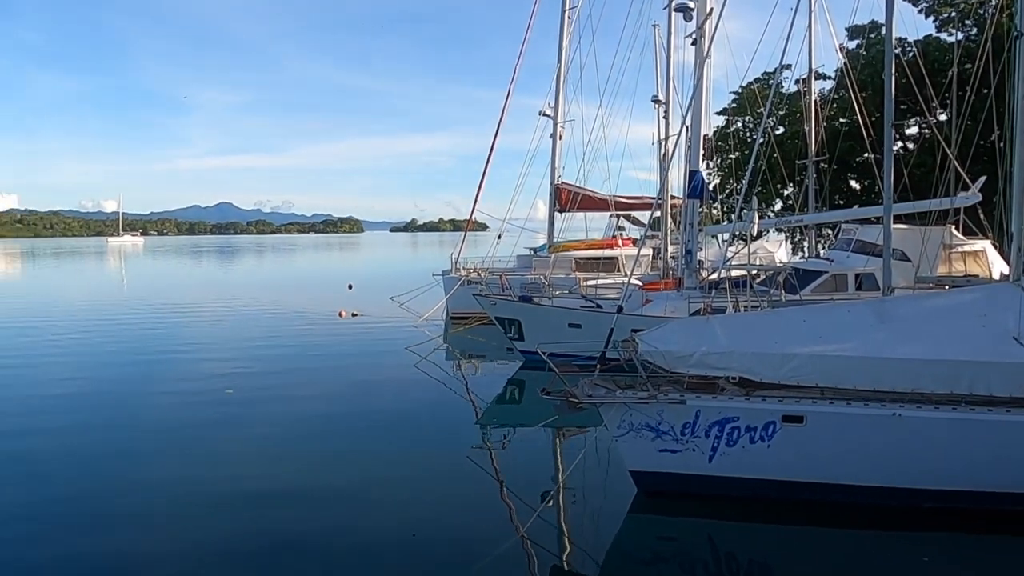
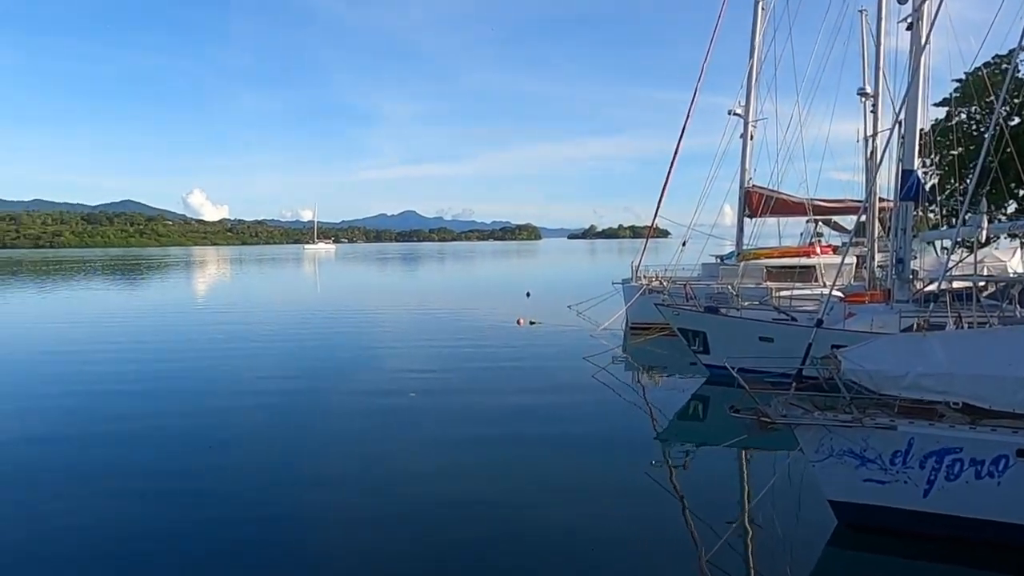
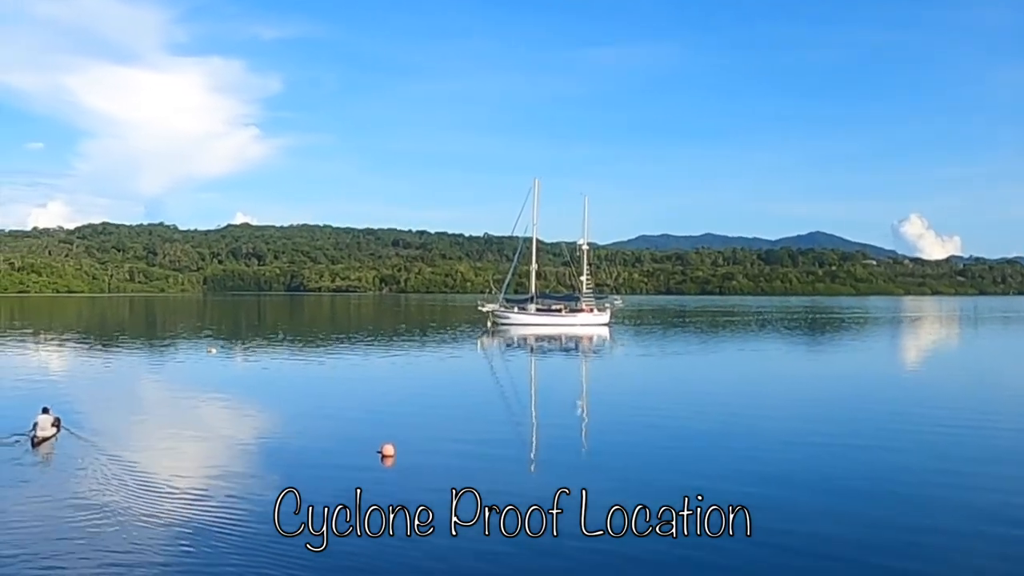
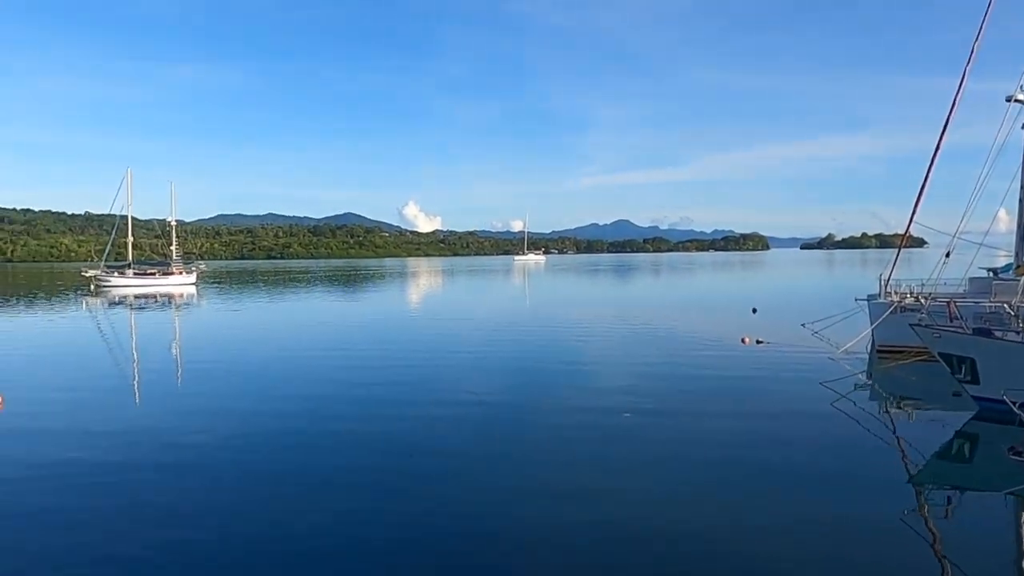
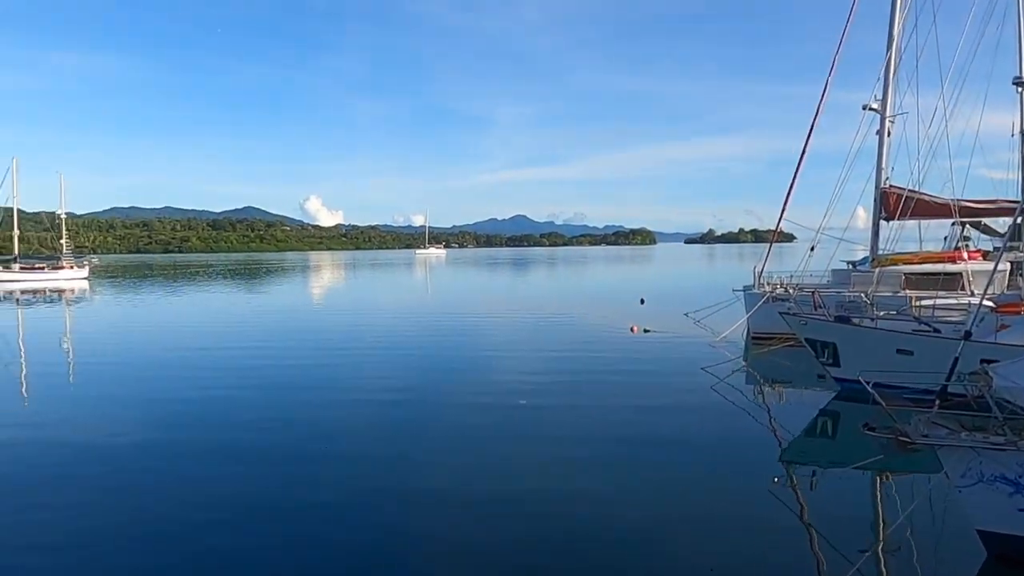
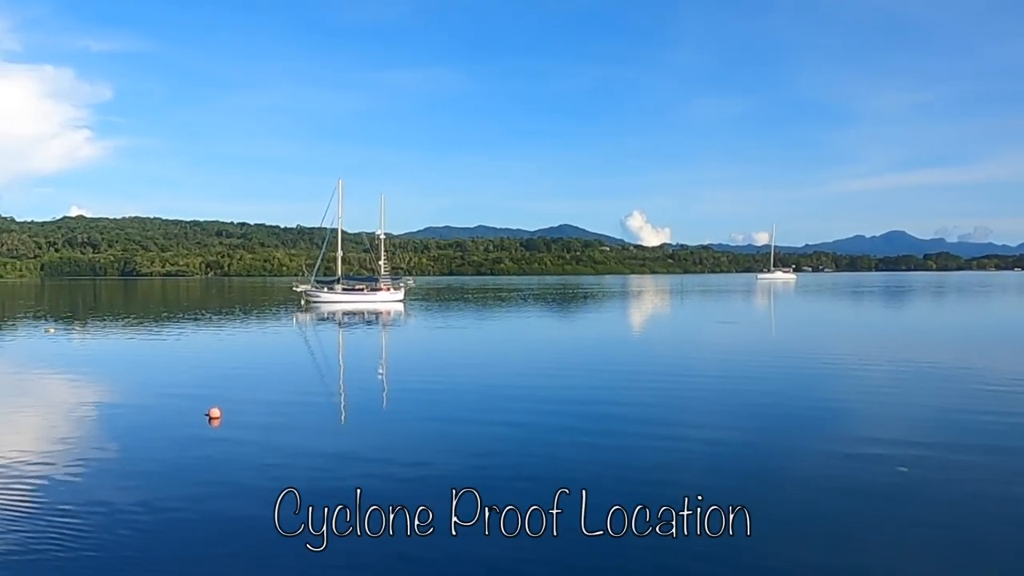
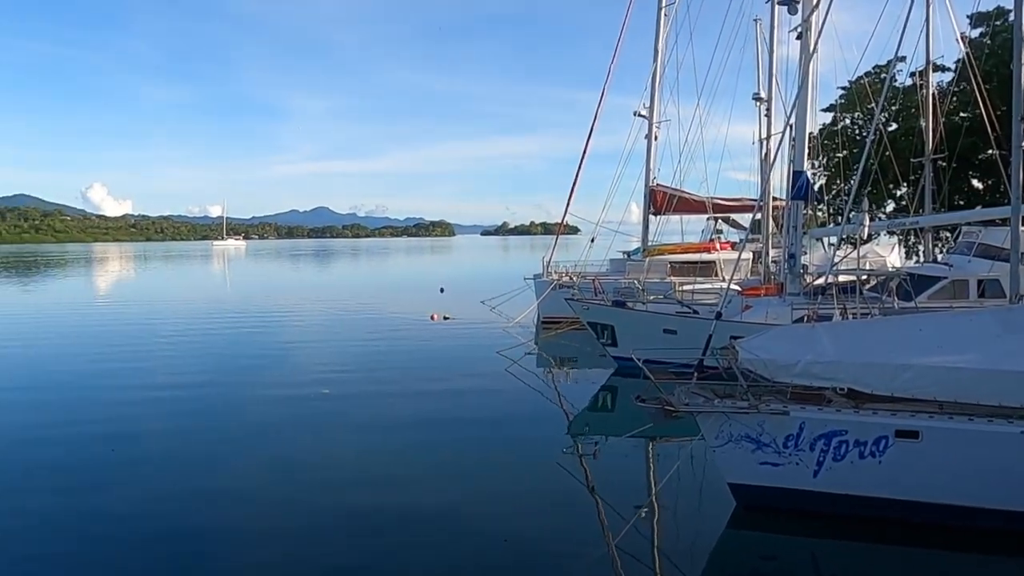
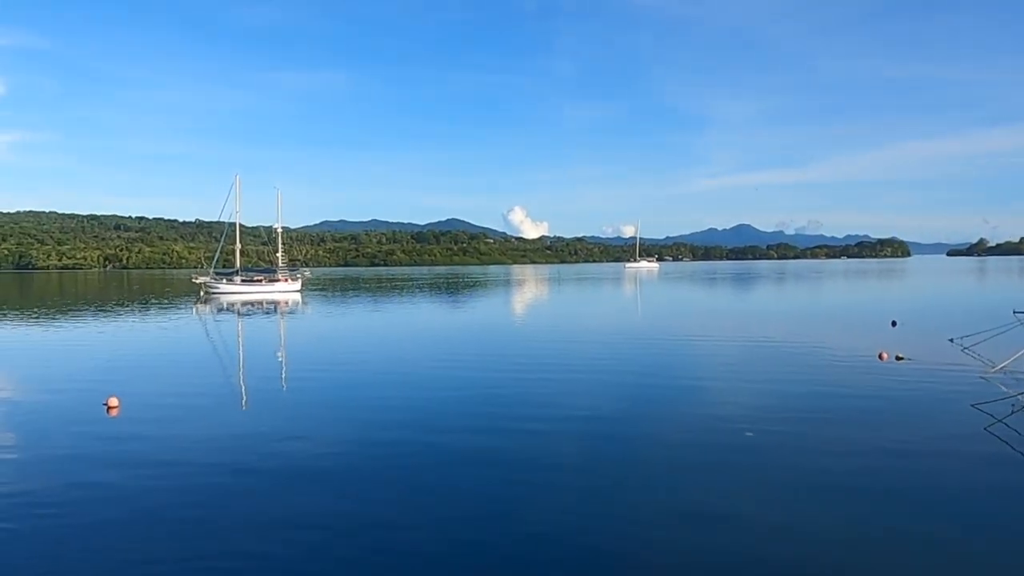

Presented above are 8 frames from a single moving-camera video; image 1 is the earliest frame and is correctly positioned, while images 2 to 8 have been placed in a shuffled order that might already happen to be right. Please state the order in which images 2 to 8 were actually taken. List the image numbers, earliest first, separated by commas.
7, 2, 5, 4, 8, 6, 3
